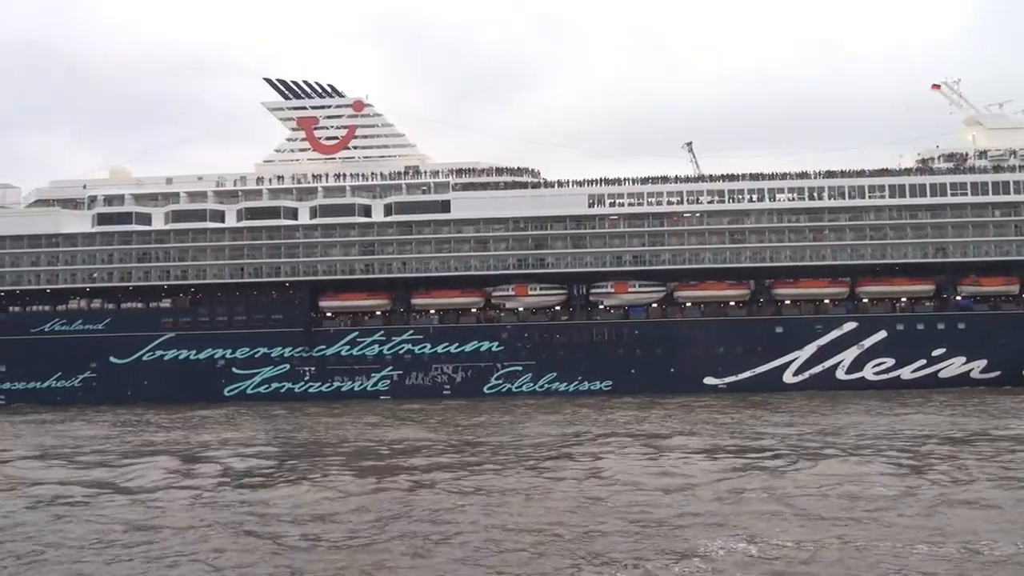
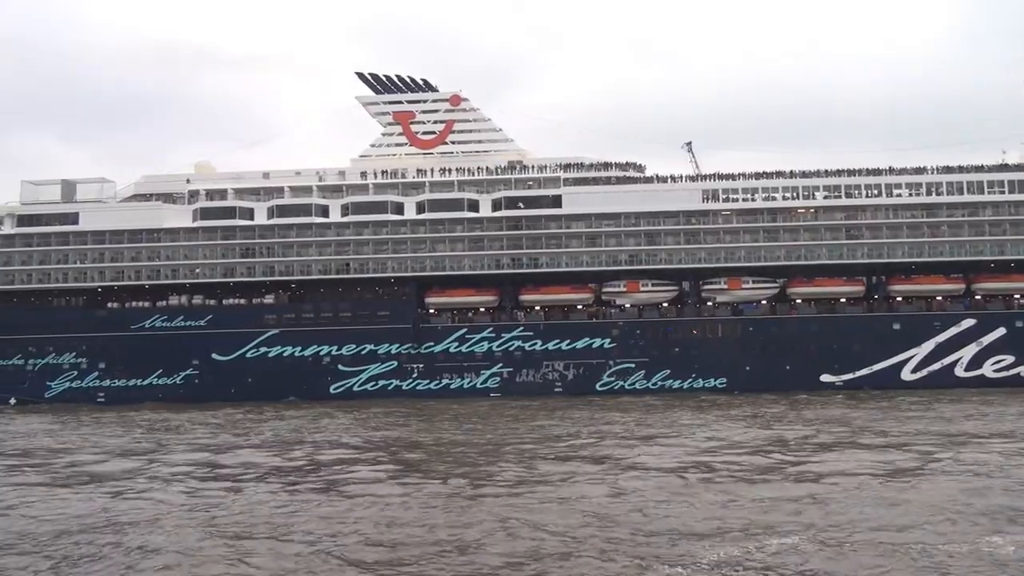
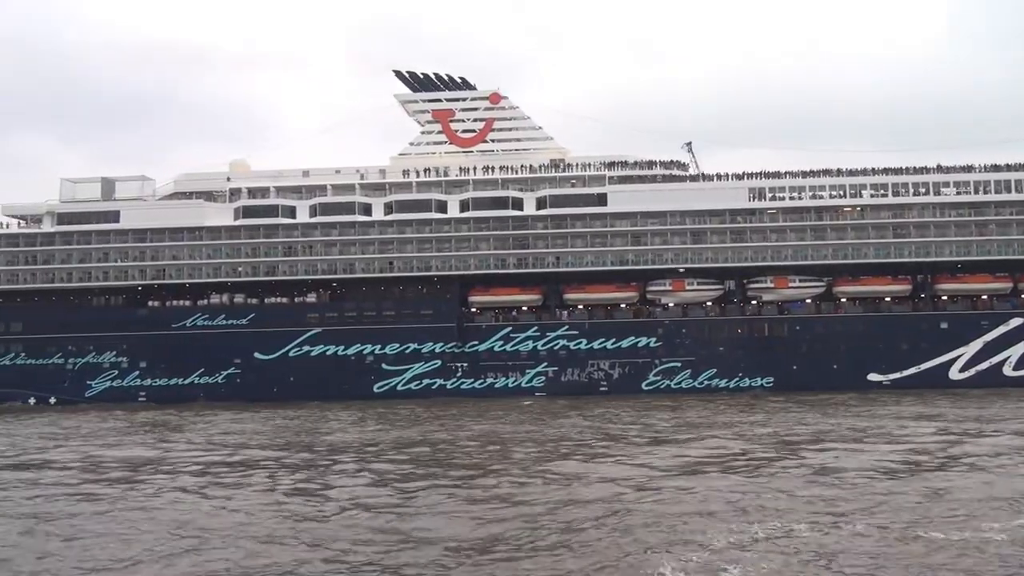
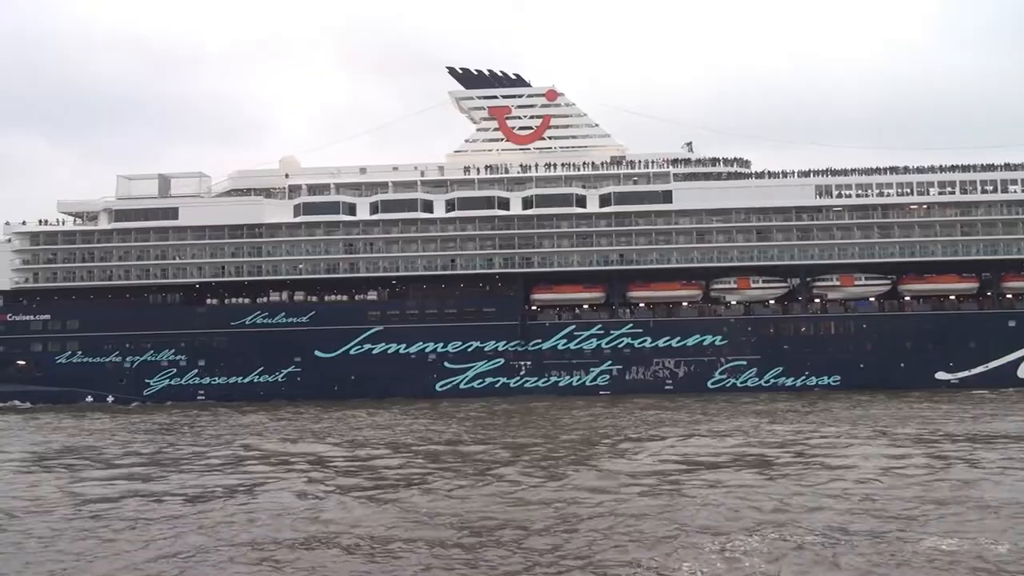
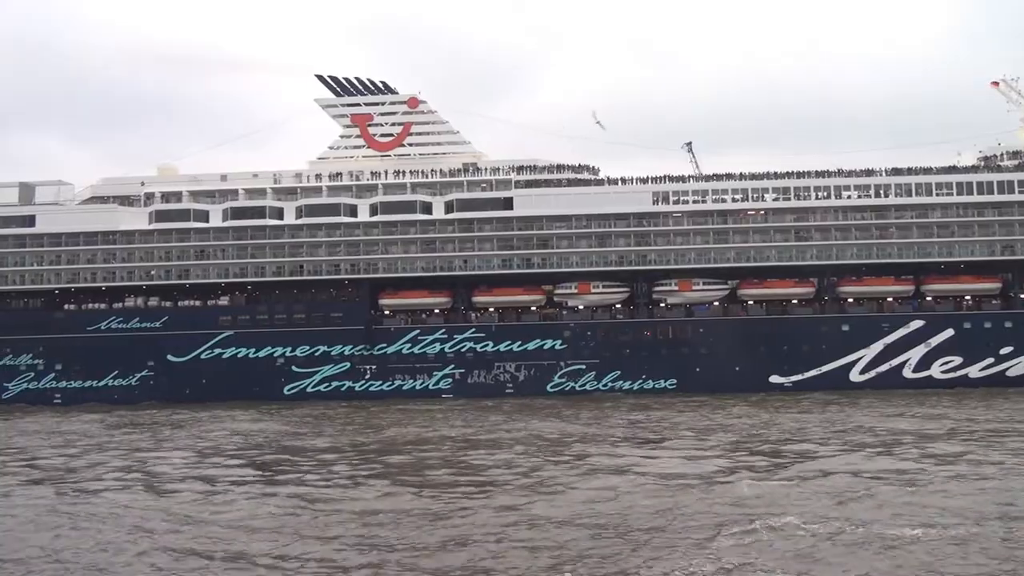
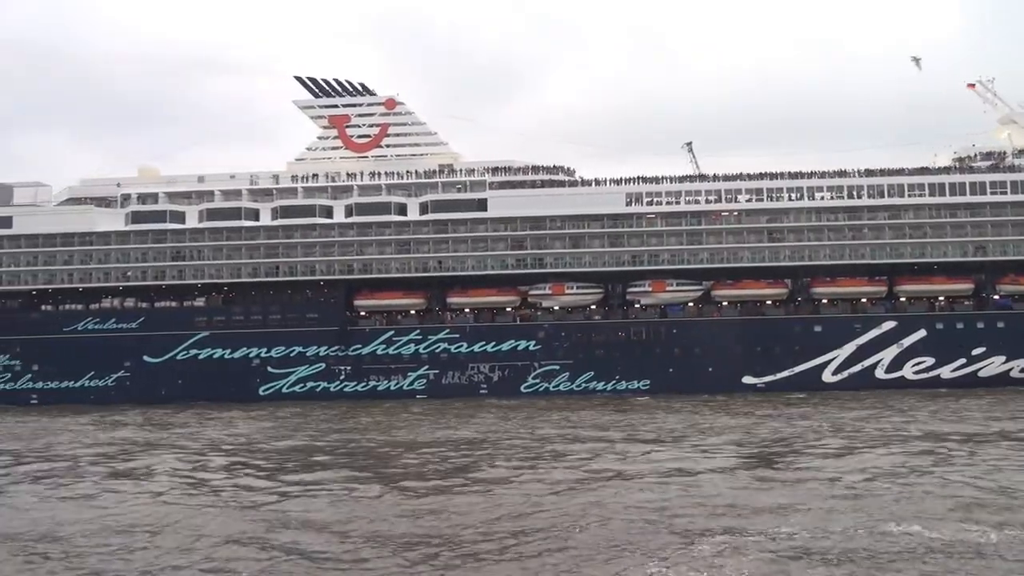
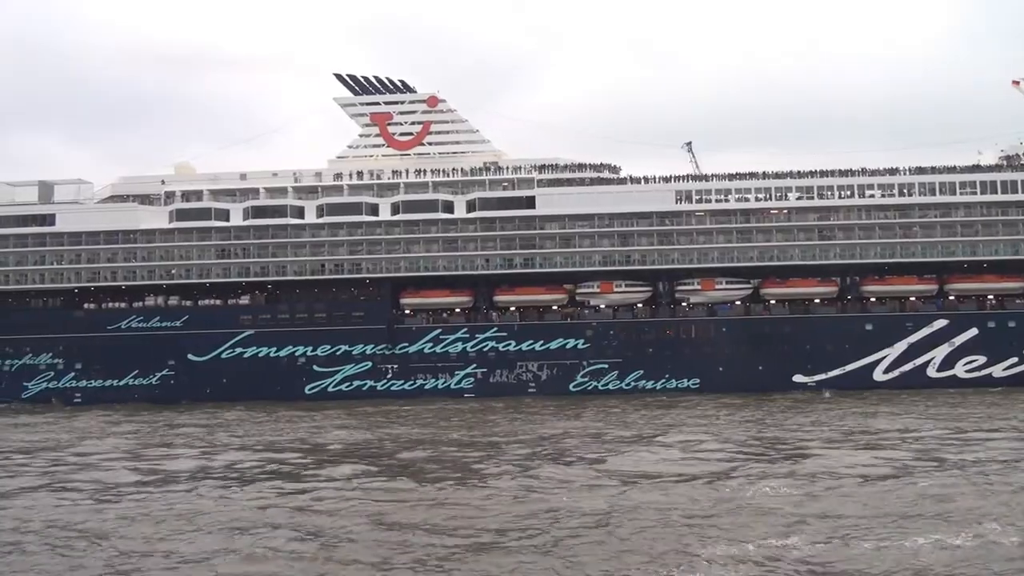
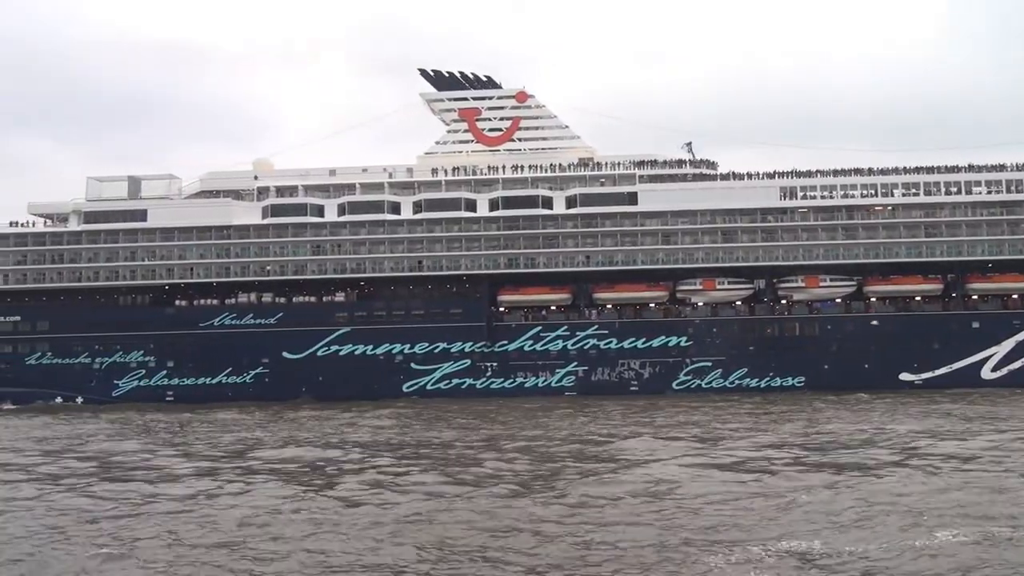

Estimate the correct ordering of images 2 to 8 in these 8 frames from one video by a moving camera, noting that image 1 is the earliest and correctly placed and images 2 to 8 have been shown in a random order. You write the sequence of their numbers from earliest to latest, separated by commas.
6, 5, 7, 2, 3, 8, 4
